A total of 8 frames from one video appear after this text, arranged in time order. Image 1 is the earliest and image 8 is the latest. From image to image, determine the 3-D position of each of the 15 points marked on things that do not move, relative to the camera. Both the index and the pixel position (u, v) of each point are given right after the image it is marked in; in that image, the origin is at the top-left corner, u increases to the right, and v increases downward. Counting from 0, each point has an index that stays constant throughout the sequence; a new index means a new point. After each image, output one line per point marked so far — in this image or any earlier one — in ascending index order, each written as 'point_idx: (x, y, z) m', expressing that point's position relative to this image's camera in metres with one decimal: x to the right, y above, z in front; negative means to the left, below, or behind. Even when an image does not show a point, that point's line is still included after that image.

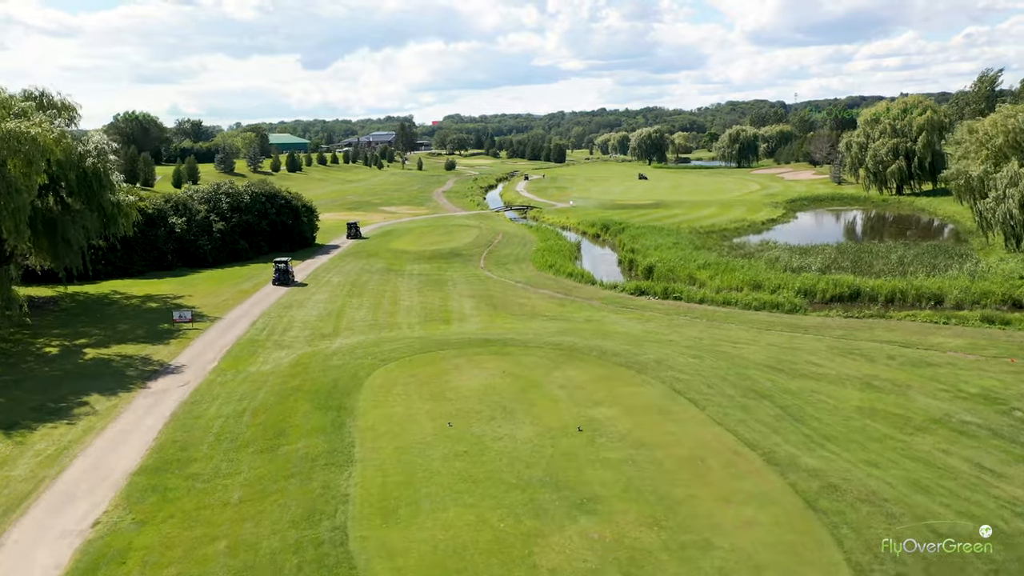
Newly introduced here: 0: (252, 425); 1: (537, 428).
0: (-5.4, -2.9, +15.7) m
1: (+0.5, -2.7, +14.7) m
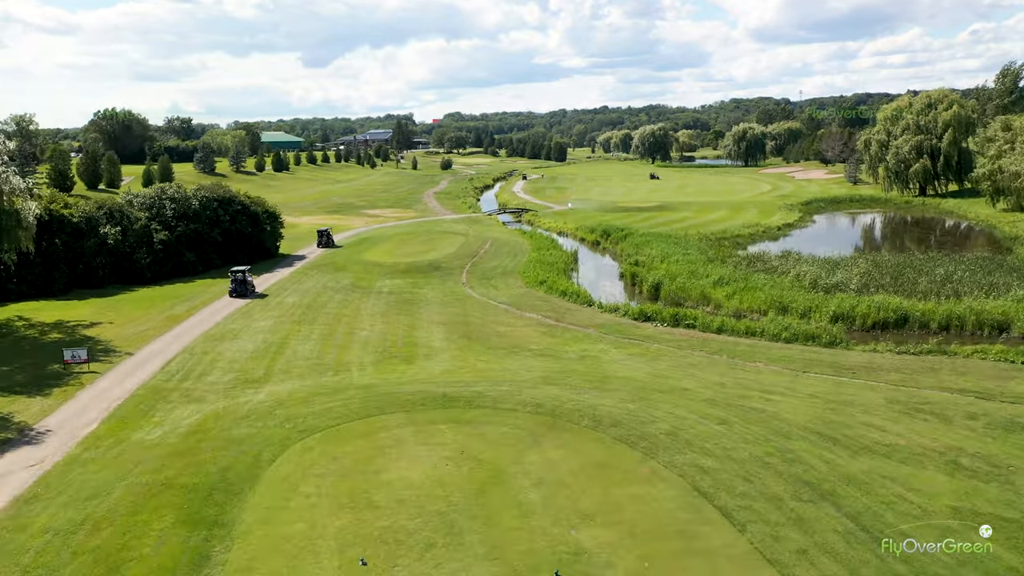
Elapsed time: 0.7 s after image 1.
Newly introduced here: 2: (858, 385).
0: (-6.1, -3.7, +10.7) m
1: (-0.2, -3.6, +9.7) m
2: (+8.9, -2.5, +19.5) m
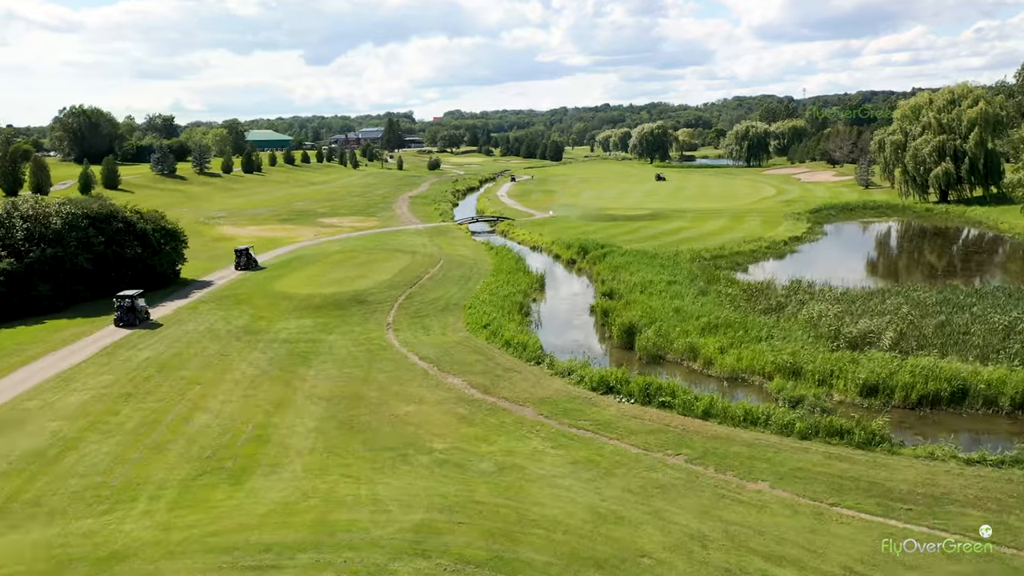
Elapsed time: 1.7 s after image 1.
0: (-8.5, -5.3, +3.5) m
1: (-2.6, -5.2, +2.5) m
2: (+6.6, -4.1, +12.2) m
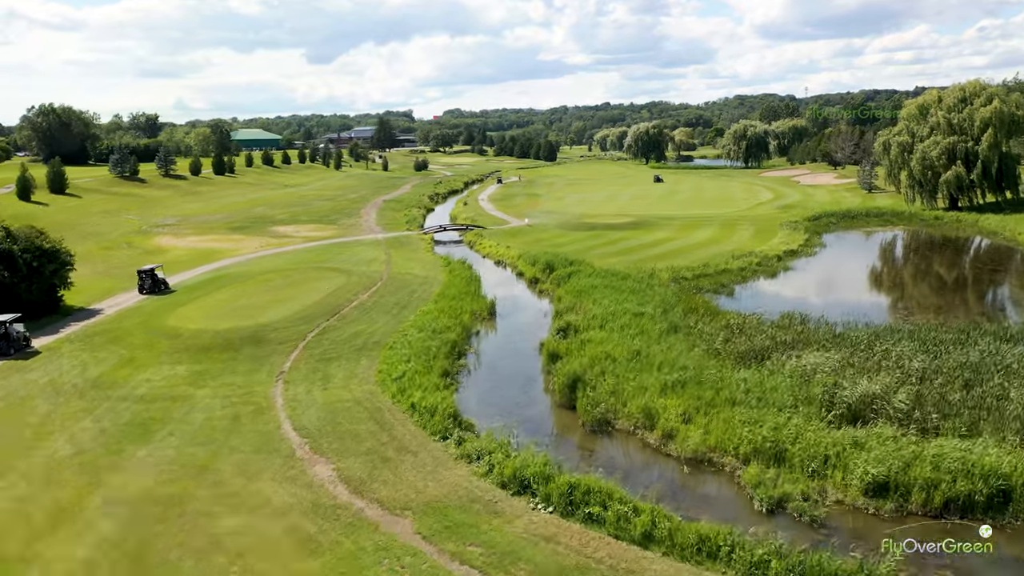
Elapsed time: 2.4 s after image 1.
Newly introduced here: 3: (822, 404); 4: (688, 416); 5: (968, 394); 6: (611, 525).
0: (-10.8, -6.5, -1.6) m
1: (-4.9, -6.4, -2.7) m
2: (+4.2, -5.3, +7.0) m
3: (+7.3, -2.7, +18.0) m
4: (+4.2, -3.0, +18.2) m
5: (+10.8, -2.5, +17.9) m
6: (+1.7, -4.1, +13.2) m
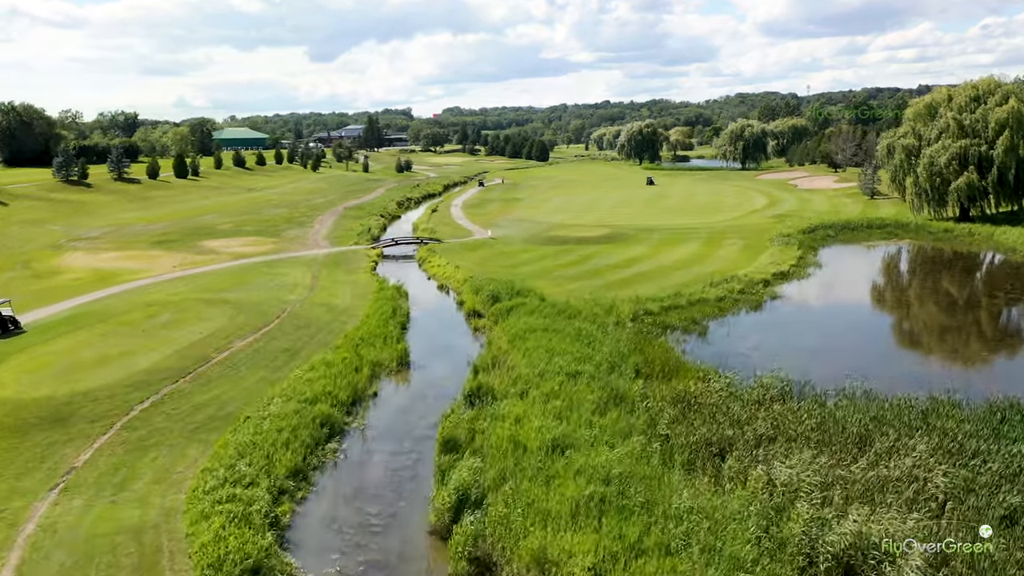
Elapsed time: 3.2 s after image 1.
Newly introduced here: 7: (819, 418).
0: (-13.7, -8.1, -7.5) m
1: (-7.8, -8.0, -8.6) m
2: (+1.4, -6.8, +1.1) m
3: (+4.5, -4.2, +12.0) m
4: (+1.4, -4.5, +12.3) m
5: (+8.0, -4.0, +12.0) m
6: (-1.1, -5.7, +7.2) m
7: (+6.9, -2.9, +17.1) m
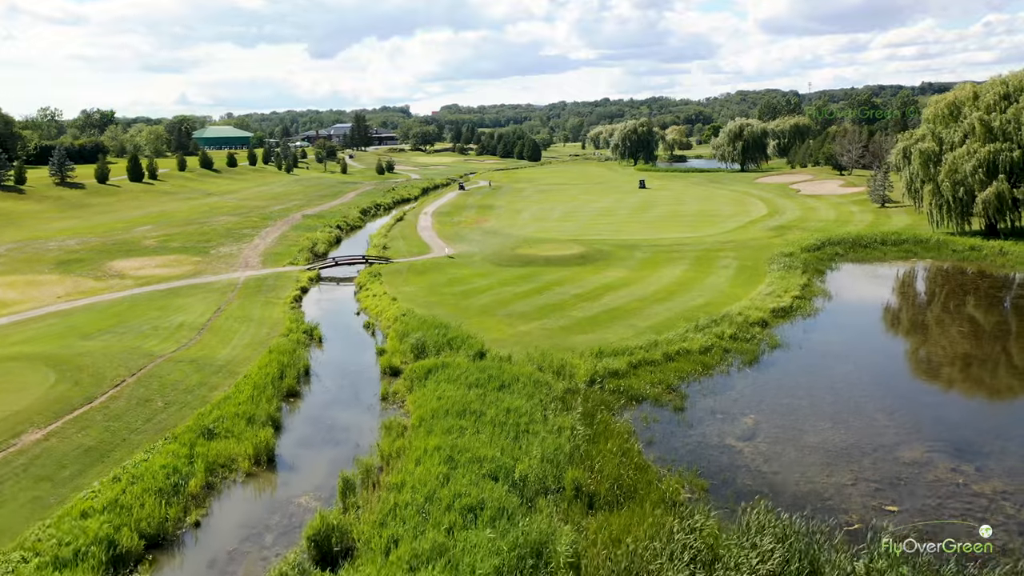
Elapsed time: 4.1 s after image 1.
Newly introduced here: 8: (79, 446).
0: (-16.1, -9.9, -14.4) m
1: (-10.3, -9.7, -15.5) m
2: (-1.0, -8.6, -5.8) m
3: (+2.1, -6.0, +5.1) m
4: (-1.0, -6.3, +5.4) m
5: (+5.5, -5.7, +5.1) m
6: (-3.5, -7.4, +0.4) m
7: (+4.5, -4.6, +10.2) m
8: (-10.0, -3.7, +18.1) m
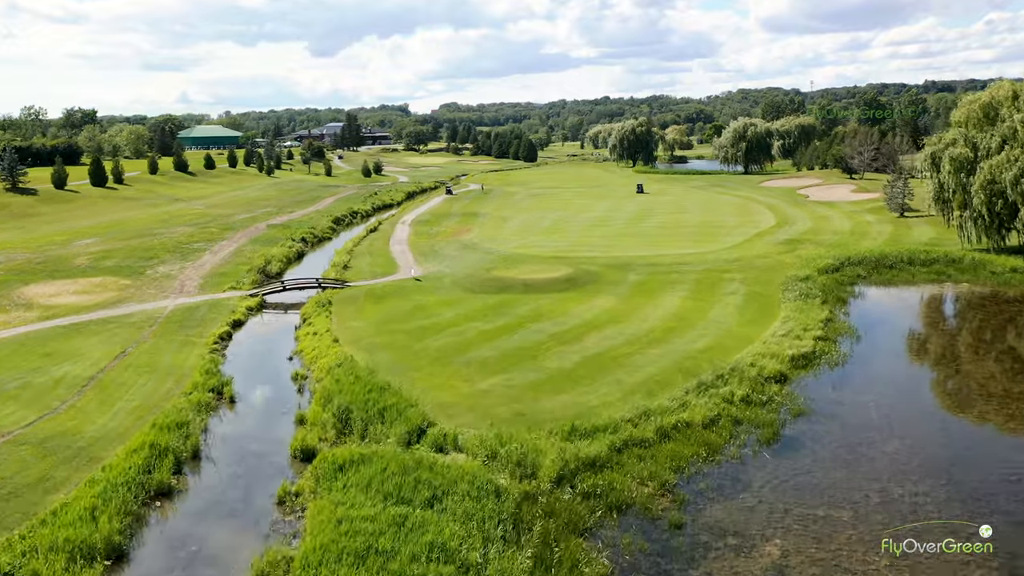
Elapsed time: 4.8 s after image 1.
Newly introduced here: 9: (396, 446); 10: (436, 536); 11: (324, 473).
0: (-17.5, -11.4, -20.1) m
1: (-11.6, -11.3, -21.2) m
2: (-2.4, -10.2, -11.5) m
3: (+0.7, -7.5, -0.6) m
4: (-2.4, -7.8, -0.4) m
5: (+4.2, -7.3, -0.7) m
6: (-4.9, -9.0, -5.4) m
7: (+3.2, -6.1, +4.4) m
8: (-11.4, -5.2, +12.4) m
9: (-2.7, -3.6, +19.0) m
10: (-1.4, -4.5, +14.4) m
11: (-4.2, -4.1, +17.7) m
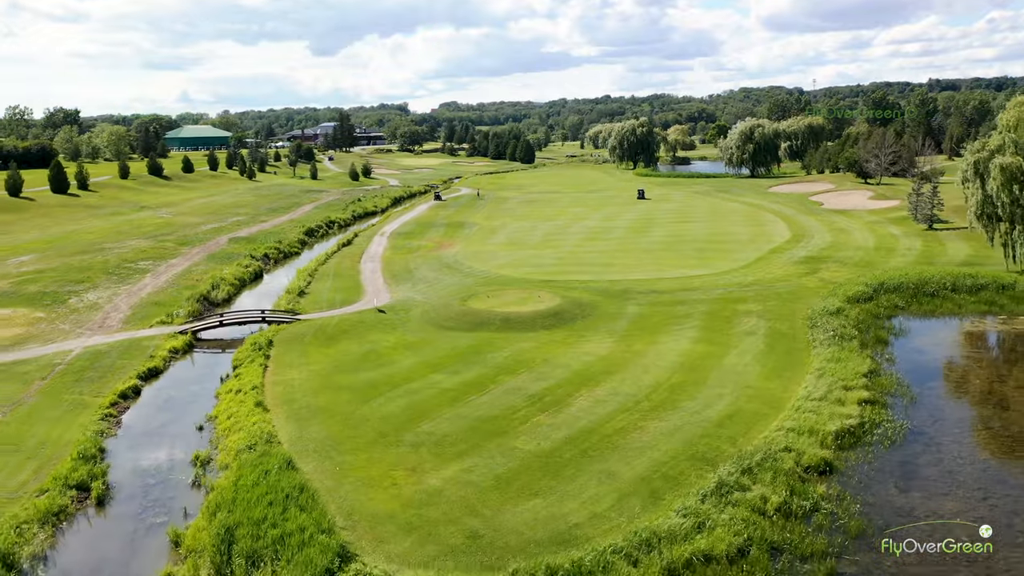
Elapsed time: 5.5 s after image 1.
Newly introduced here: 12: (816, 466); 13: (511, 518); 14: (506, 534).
0: (-18.5, -13.0, -25.9) m
1: (-12.7, -12.9, -27.0) m
2: (-3.4, -11.7, -17.3) m
3: (-0.3, -9.1, -6.4) m
4: (-3.4, -9.4, -6.2) m
5: (+3.2, -8.8, -6.5) m
6: (-5.9, -10.5, -11.2) m
7: (+2.2, -7.7, -1.4) m
8: (-12.4, -6.8, +6.6) m
9: (-3.7, -5.1, +13.1) m
10: (-2.4, -6.0, +8.6) m
11: (-5.2, -5.7, +11.9) m
12: (+7.5, -4.4, +18.9) m
13: (+0.1, -4.8, +16.4) m
14: (+0.1, -4.8, +15.6) m
